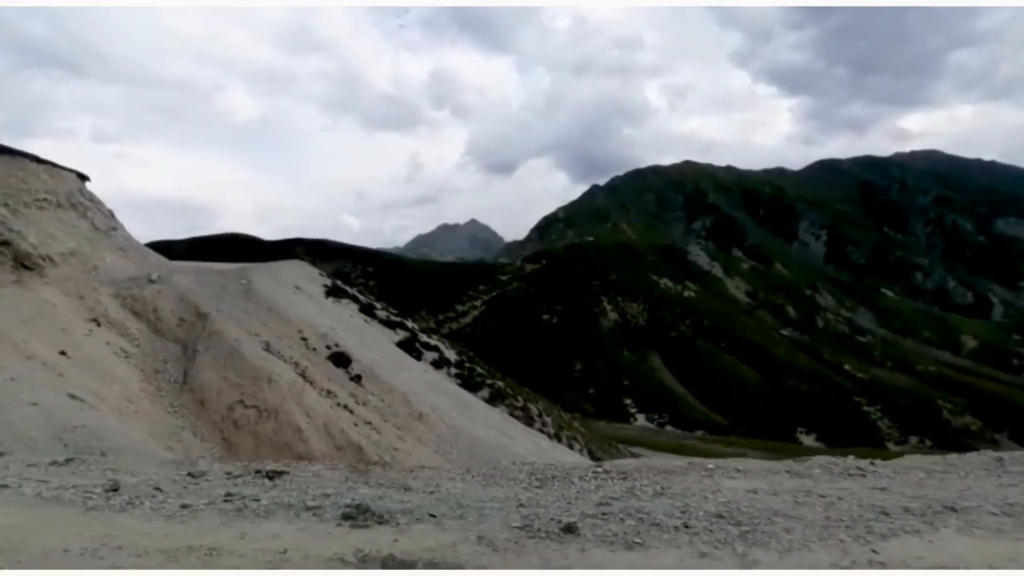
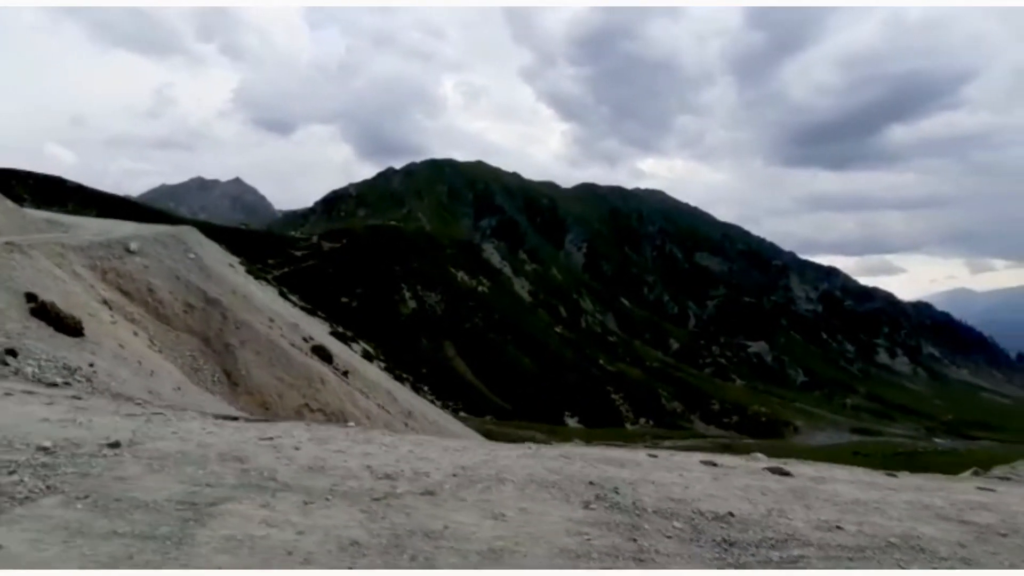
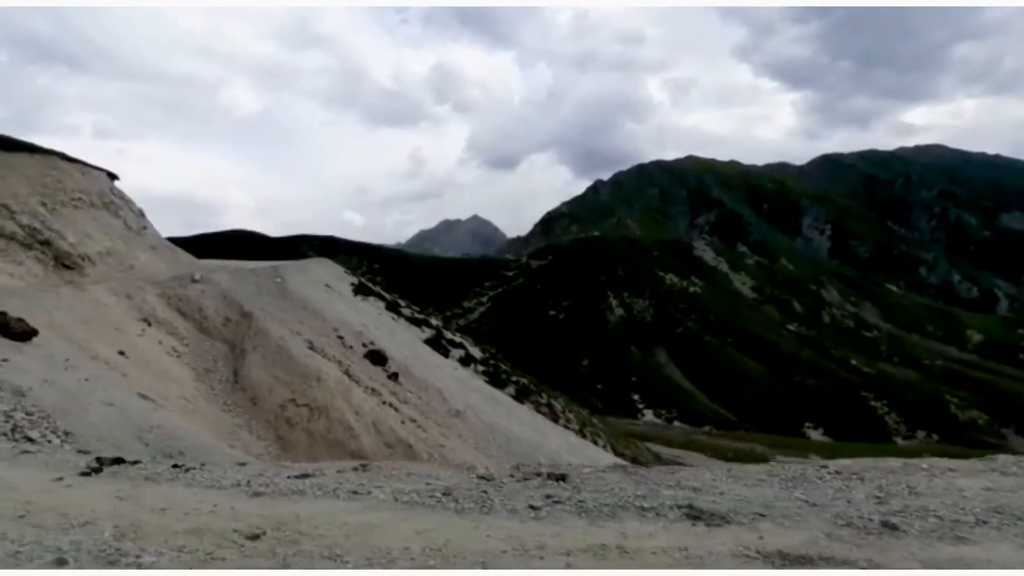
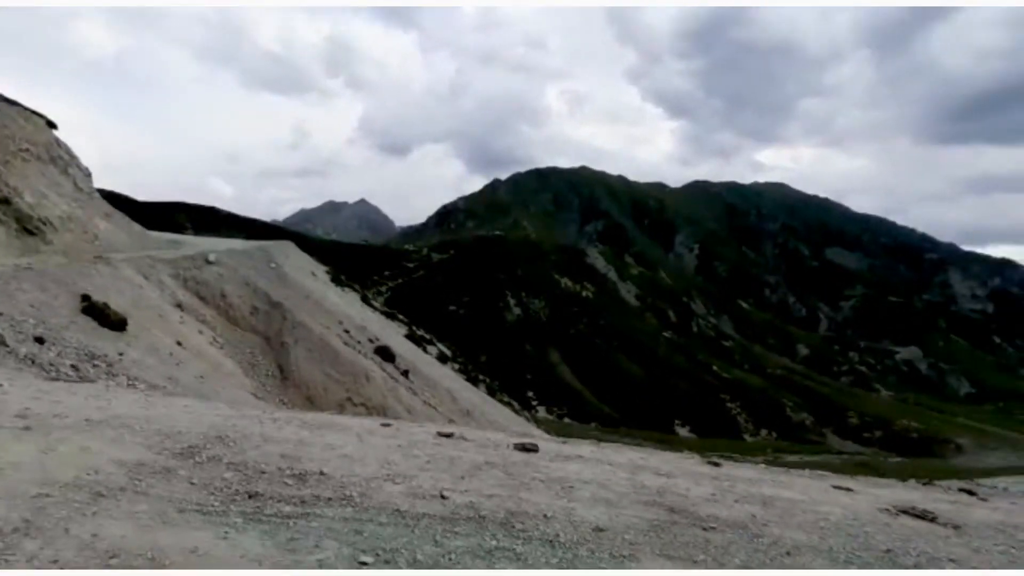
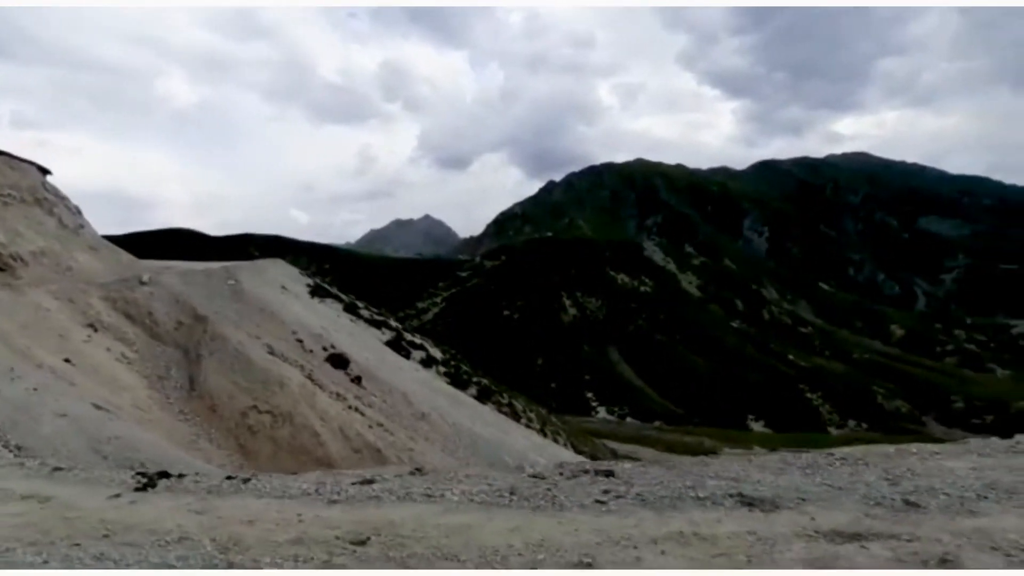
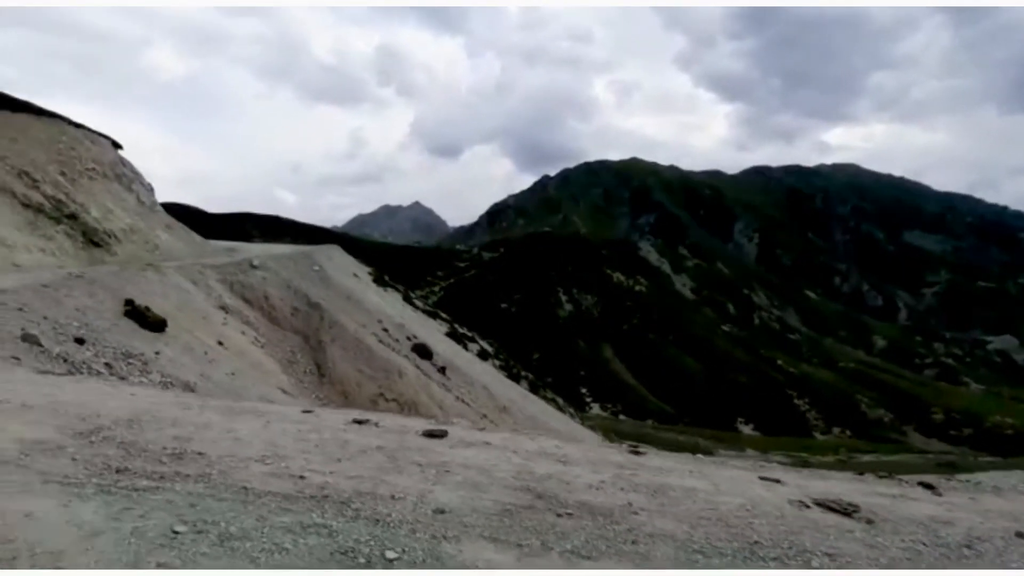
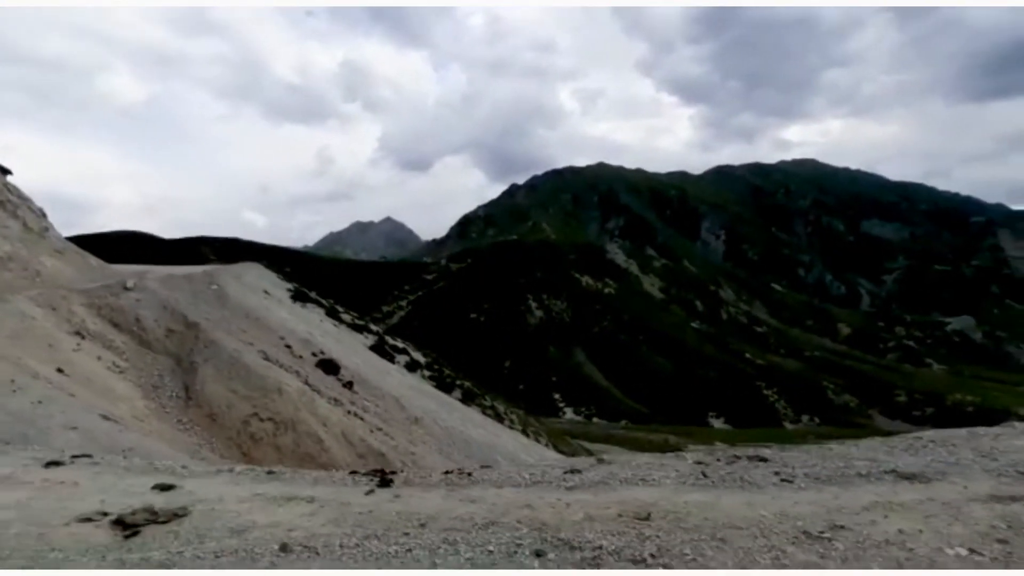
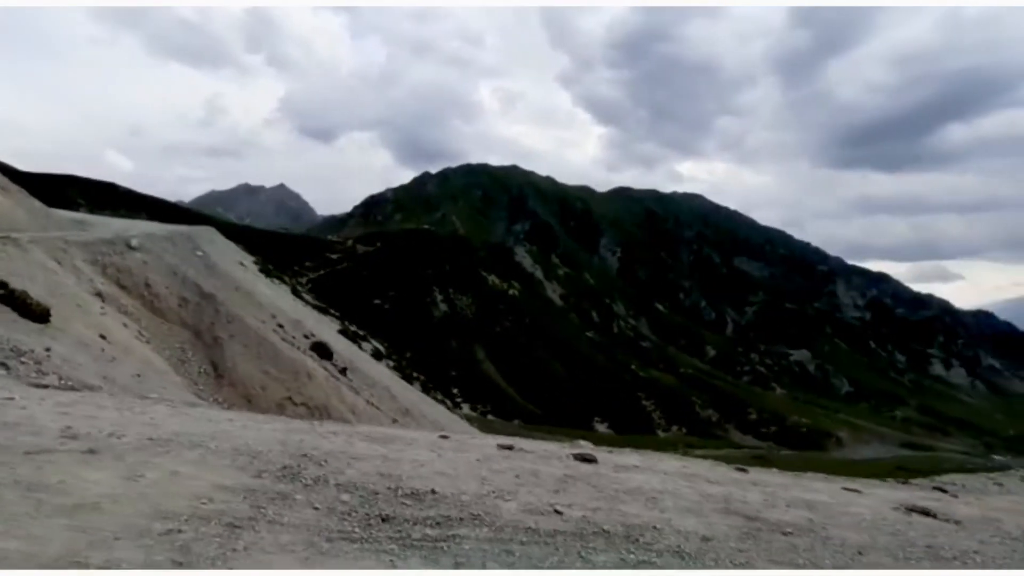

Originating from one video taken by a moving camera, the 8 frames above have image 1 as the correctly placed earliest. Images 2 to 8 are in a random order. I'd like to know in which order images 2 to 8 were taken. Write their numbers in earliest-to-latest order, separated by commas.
3, 5, 7, 6, 4, 8, 2
